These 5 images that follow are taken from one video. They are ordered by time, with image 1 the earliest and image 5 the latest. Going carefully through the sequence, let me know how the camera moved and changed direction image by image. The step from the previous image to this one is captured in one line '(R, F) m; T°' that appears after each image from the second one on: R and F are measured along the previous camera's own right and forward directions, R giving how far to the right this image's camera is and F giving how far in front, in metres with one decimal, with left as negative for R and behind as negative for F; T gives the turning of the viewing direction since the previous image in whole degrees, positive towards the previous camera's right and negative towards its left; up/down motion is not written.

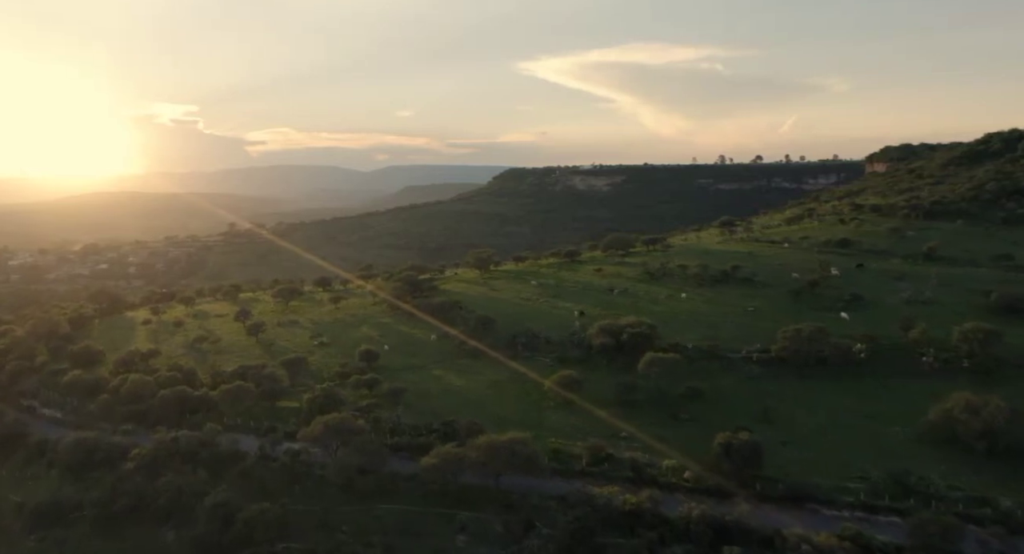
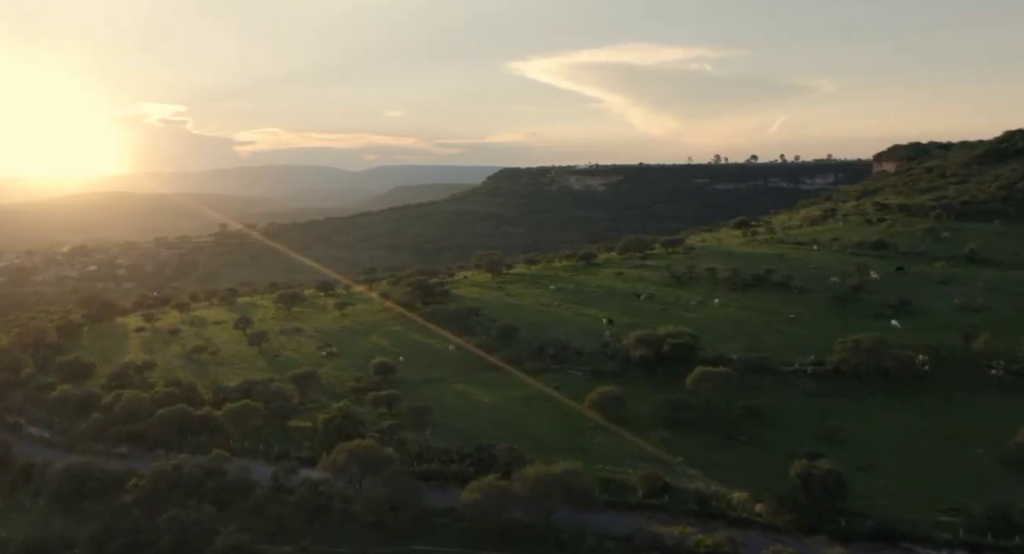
(-2.4, +4.3) m; +1°
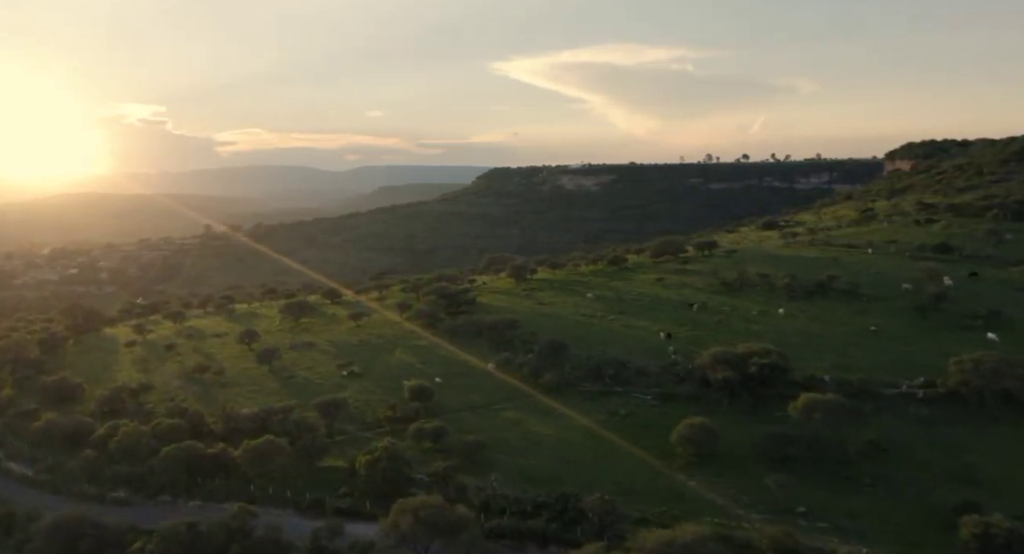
(-3.9, +6.6) m; +1°
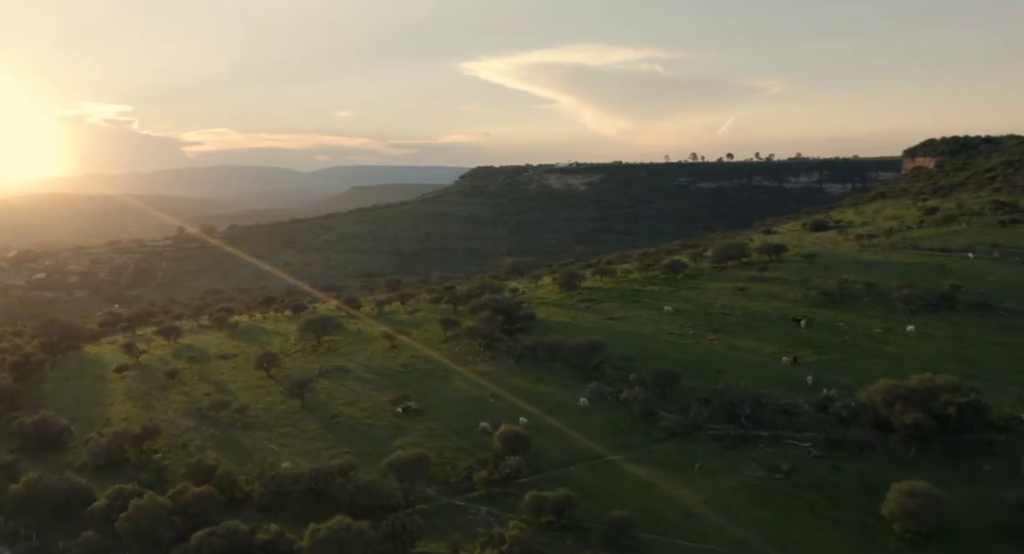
(-6.2, +9.6) m; +2°
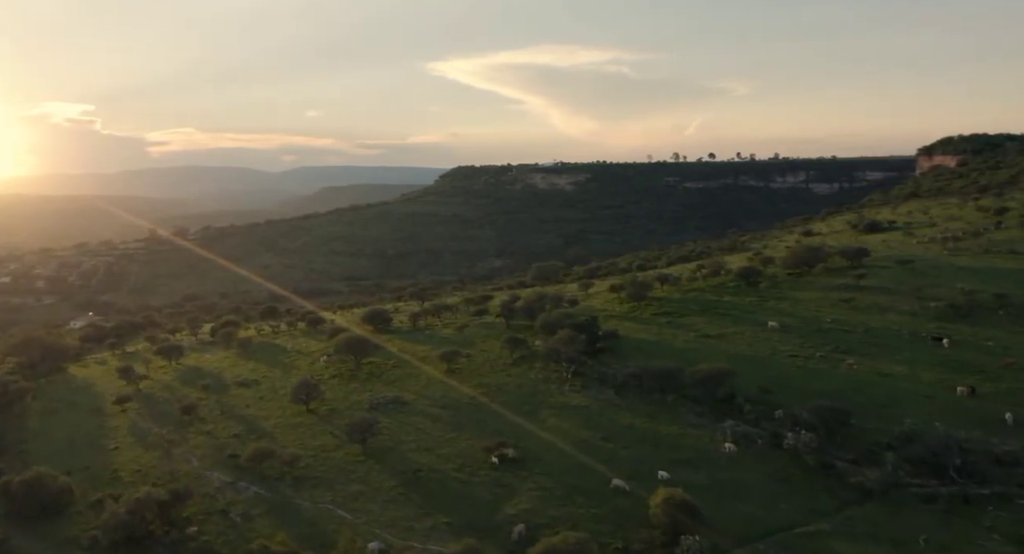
(-6.2, +8.4) m; +2°
